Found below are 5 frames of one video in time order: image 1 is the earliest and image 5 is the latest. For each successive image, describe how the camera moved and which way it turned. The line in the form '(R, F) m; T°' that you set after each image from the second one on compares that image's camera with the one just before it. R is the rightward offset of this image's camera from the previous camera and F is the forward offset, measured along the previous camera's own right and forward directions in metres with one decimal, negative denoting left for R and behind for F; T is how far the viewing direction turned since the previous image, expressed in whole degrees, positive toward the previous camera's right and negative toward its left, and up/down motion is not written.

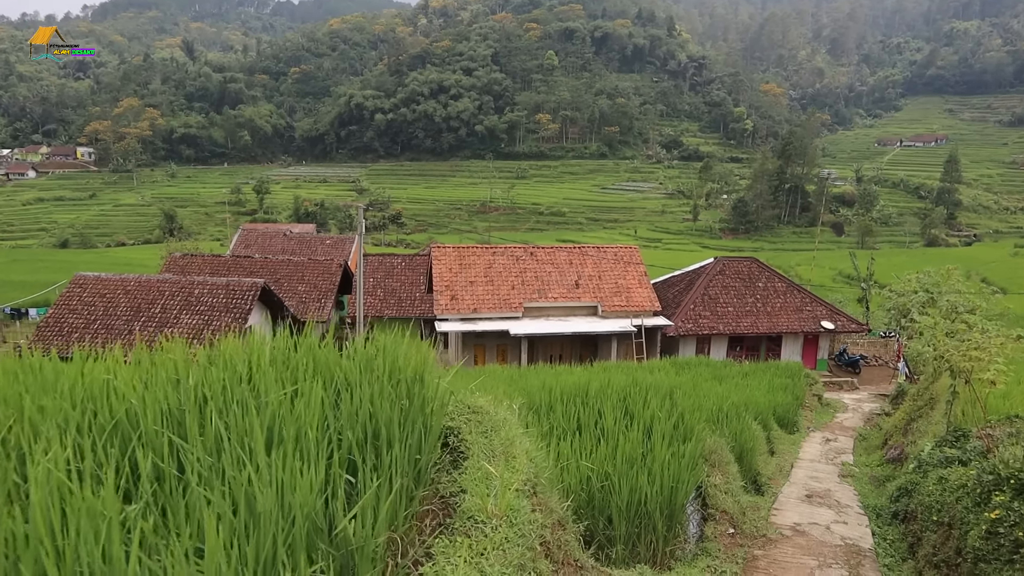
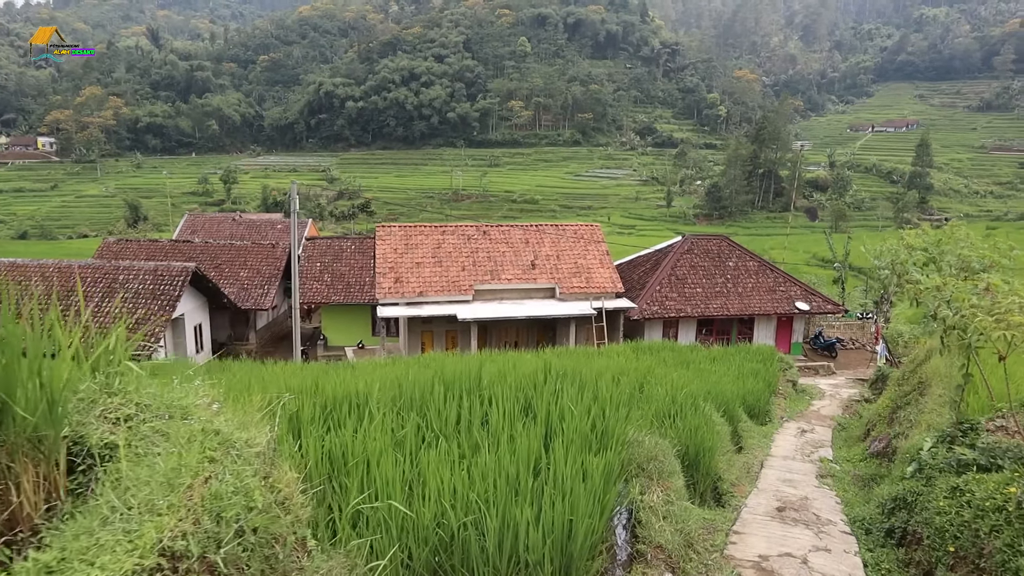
(+0.6, +1.1) m; +2°
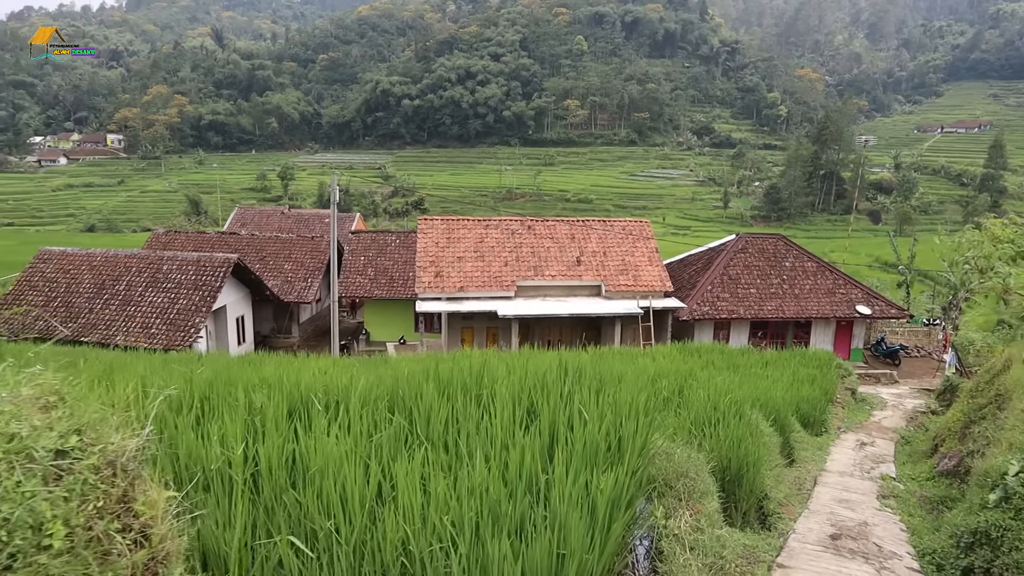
(+0.2, +0.3) m; -5°
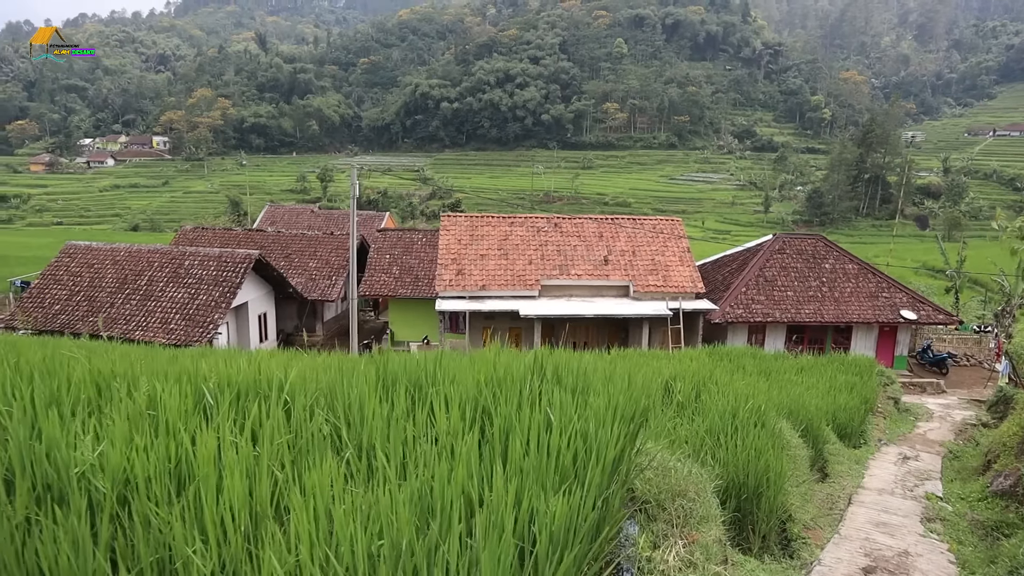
(+0.2, +0.4) m; -3°
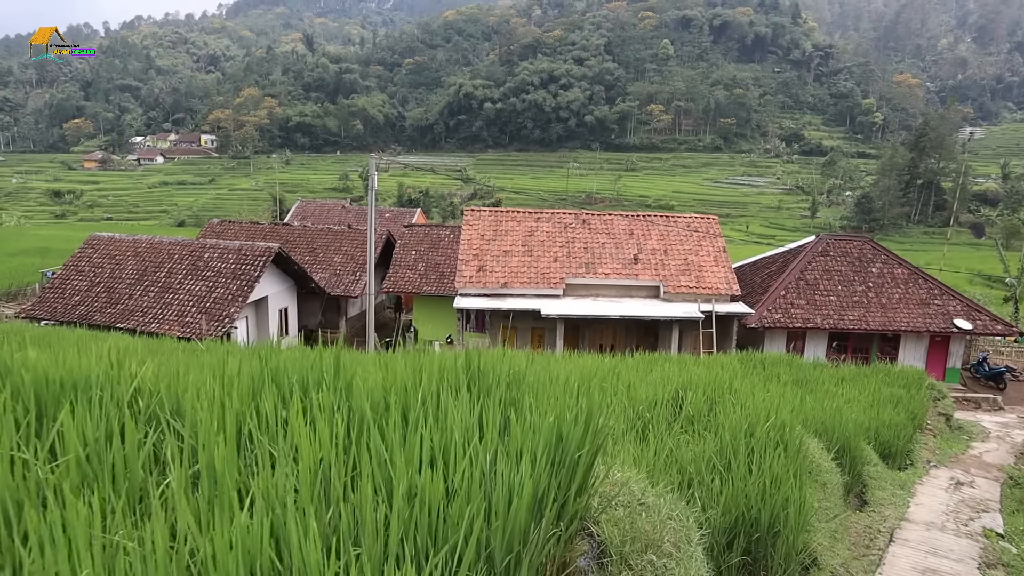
(+0.3, +0.5) m; -4°
